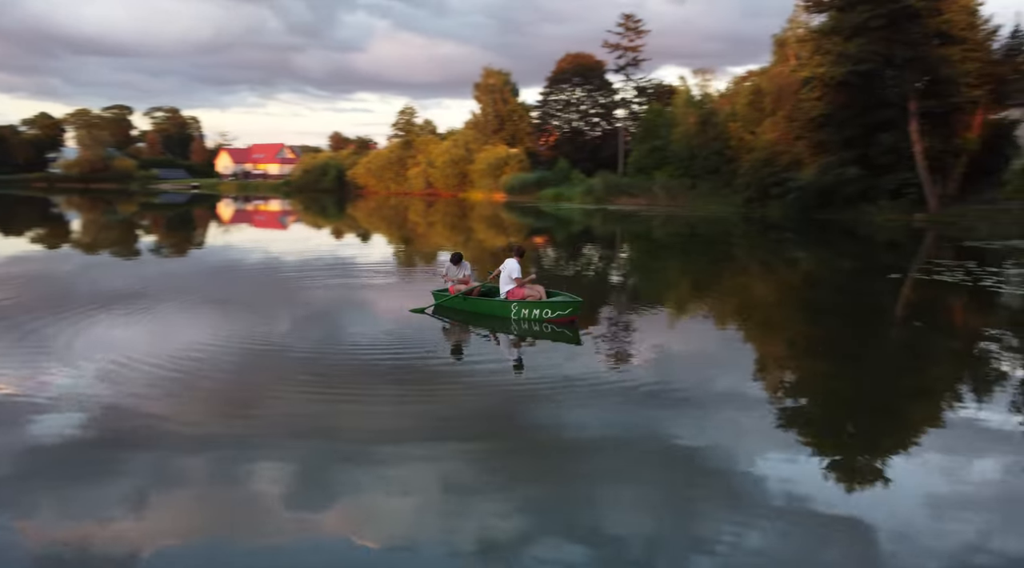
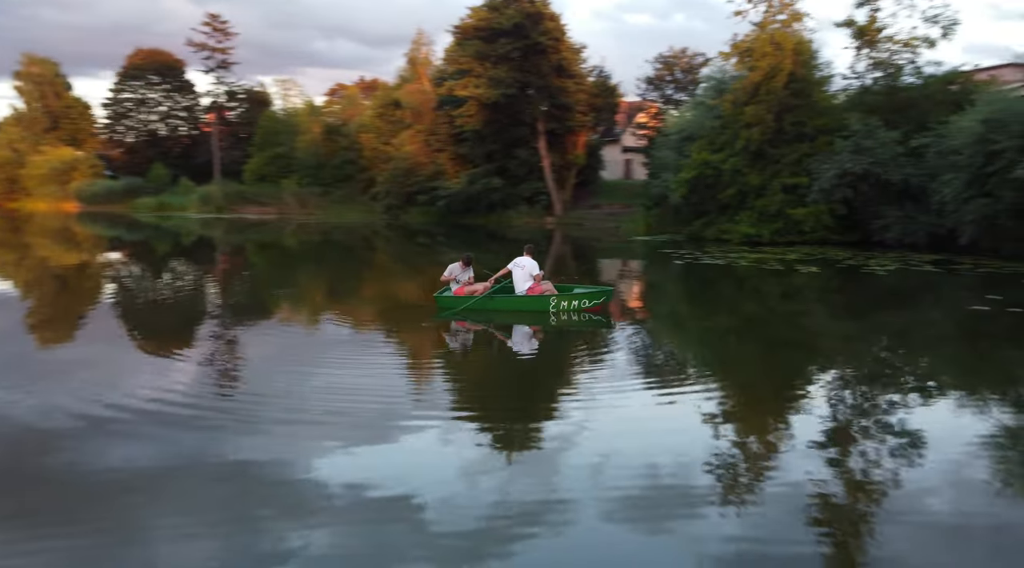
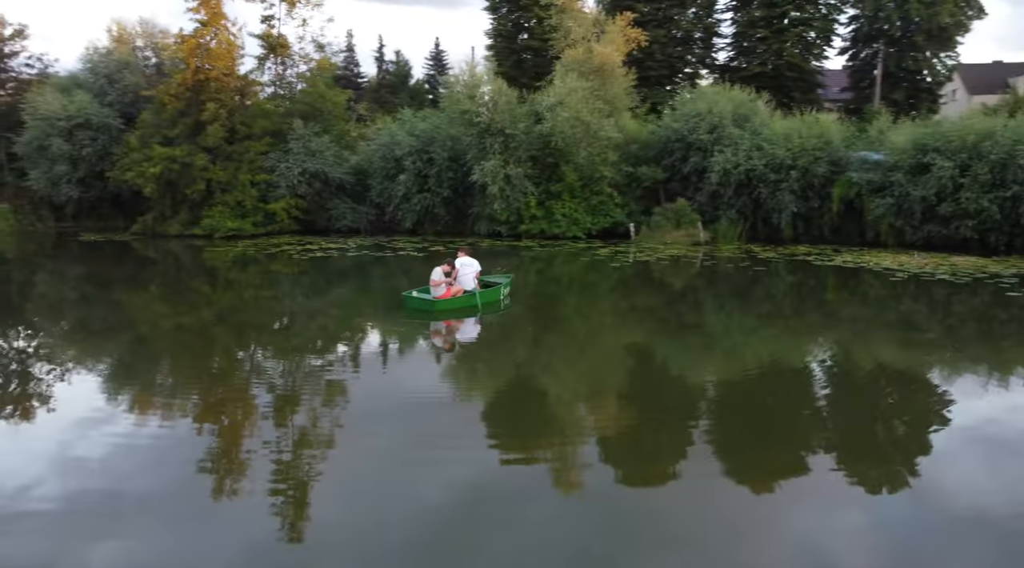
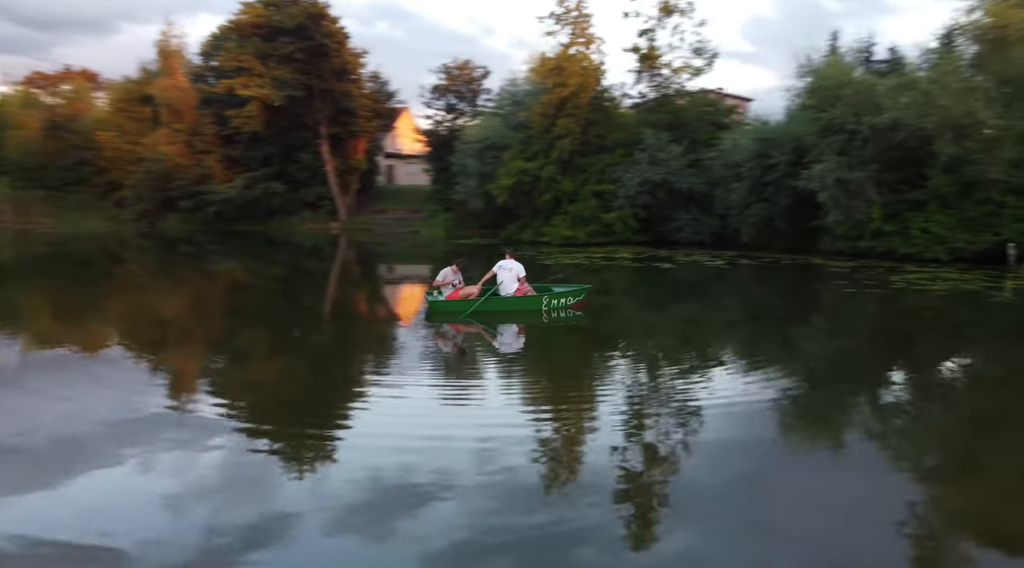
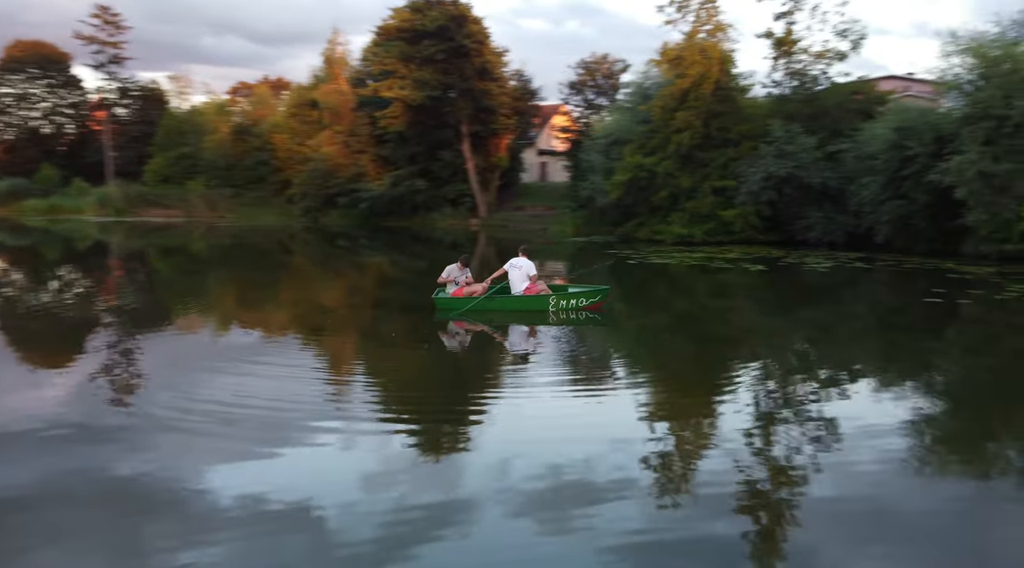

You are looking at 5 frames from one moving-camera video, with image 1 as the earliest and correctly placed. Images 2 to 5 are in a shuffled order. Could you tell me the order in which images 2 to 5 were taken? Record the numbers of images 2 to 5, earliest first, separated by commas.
2, 5, 4, 3
